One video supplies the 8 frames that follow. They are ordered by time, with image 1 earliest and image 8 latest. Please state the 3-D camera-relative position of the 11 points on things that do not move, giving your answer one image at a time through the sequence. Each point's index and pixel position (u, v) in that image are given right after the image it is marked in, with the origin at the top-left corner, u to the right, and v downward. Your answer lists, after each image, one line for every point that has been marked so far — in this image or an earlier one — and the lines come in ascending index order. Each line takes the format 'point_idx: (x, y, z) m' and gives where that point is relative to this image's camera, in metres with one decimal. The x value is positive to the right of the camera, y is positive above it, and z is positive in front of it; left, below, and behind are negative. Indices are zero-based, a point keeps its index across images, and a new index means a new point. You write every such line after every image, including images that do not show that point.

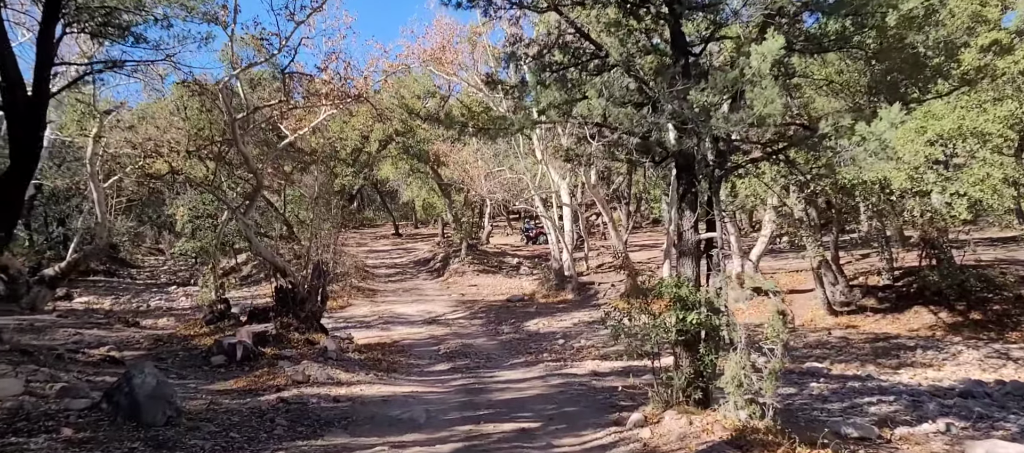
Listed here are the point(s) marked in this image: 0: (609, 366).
0: (+1.5, -2.1, +14.3) m
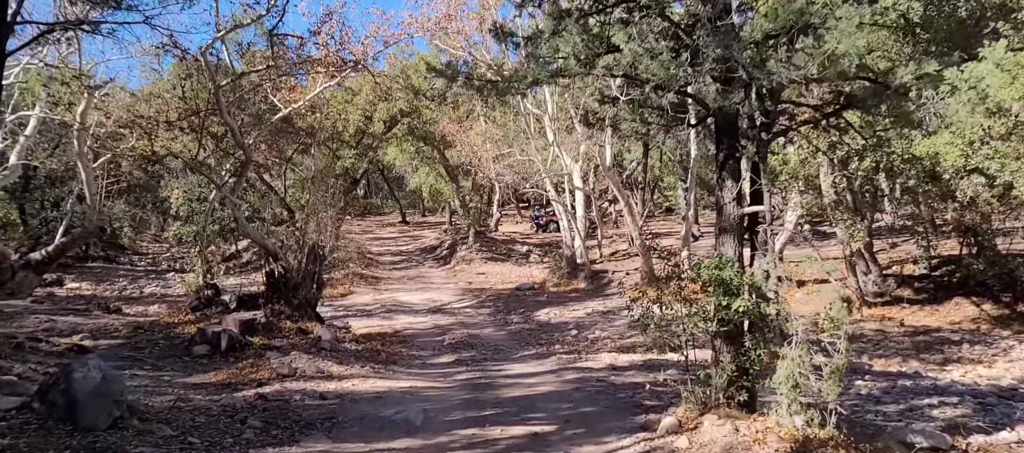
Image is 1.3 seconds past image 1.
0: (+1.6, -1.8, +13.0) m
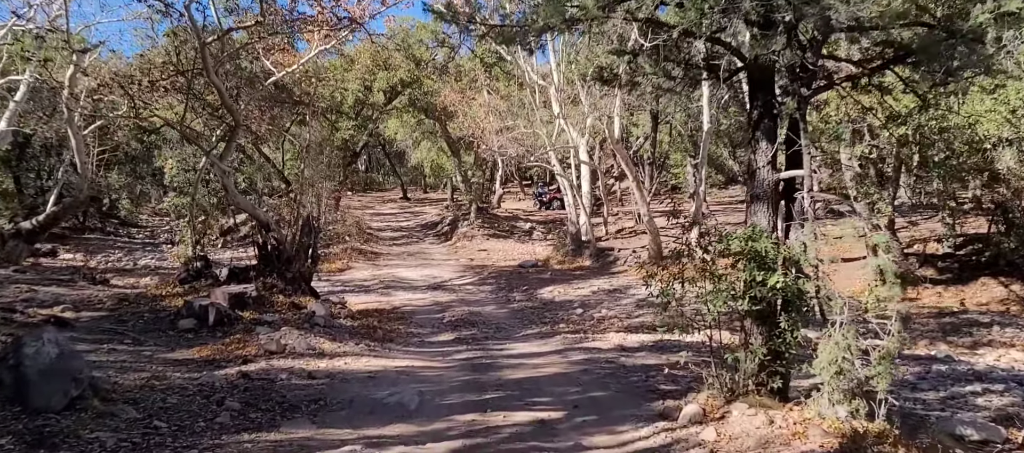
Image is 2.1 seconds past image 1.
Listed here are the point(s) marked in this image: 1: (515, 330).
0: (+1.6, -1.5, +12.3) m
1: (+0.1, -1.6, +14.7) m
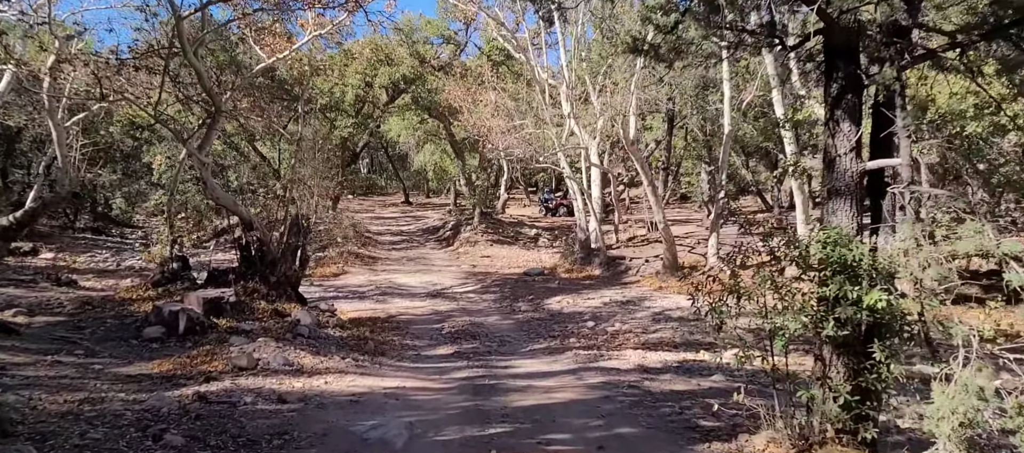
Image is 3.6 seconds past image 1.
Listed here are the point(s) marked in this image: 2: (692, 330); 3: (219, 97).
0: (+1.7, -1.5, +10.9) m
1: (+0.1, -1.7, +13.2) m
2: (+2.5, -1.4, +13.2) m
3: (-4.3, +1.9, +13.7) m
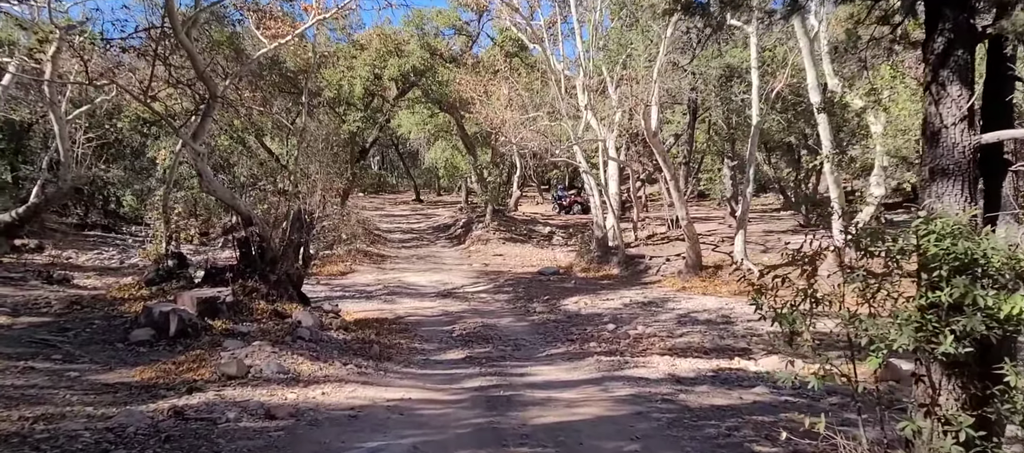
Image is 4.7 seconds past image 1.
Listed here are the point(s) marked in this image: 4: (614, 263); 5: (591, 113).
0: (+1.9, -1.5, +9.9) m
1: (+0.3, -1.6, +12.3) m
2: (+2.7, -1.4, +12.2) m
3: (-4.0, +1.9, +12.8) m
4: (+2.2, -0.8, +19.9) m
5: (+1.7, +2.4, +19.9) m
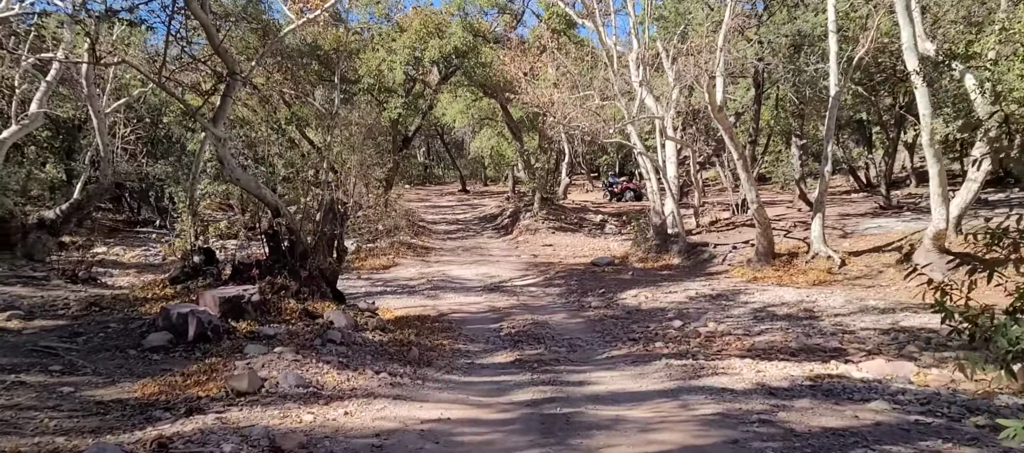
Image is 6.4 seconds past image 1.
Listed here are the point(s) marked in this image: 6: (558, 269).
0: (+2.4, -1.3, +8.5) m
1: (+1.0, -1.4, +10.9) m
2: (+3.3, -1.2, +10.7) m
3: (-3.4, +2.0, +11.6) m
4: (+3.2, -0.5, +18.4) m
5: (+2.6, +2.7, +18.4) m
6: (+0.9, -0.8, +18.6) m
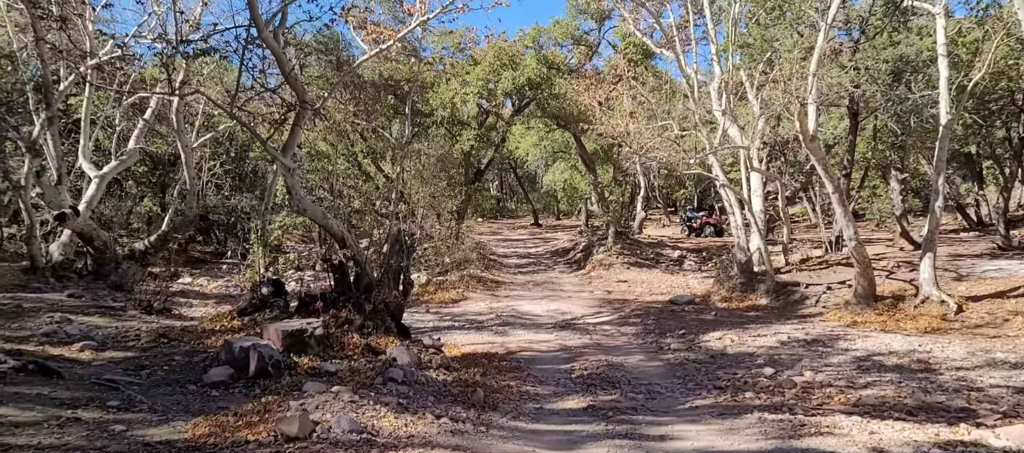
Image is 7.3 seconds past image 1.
0: (+3.0, -1.6, +7.3) m
1: (+1.7, -1.8, +9.9) m
2: (+4.1, -1.6, +9.5) m
3: (-2.5, +1.7, +11.0) m
4: (+4.5, -1.2, +17.2) m
5: (+4.0, +2.0, +17.3) m
6: (+2.3, -1.5, +17.5) m
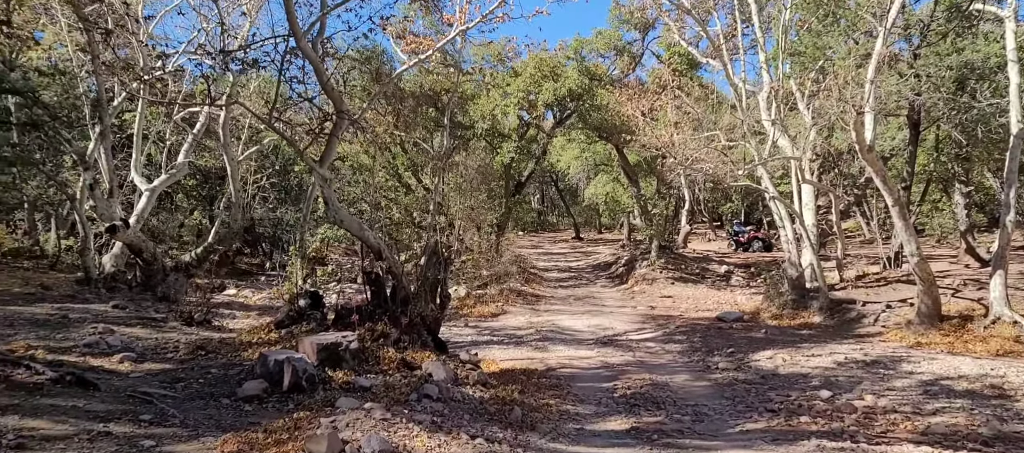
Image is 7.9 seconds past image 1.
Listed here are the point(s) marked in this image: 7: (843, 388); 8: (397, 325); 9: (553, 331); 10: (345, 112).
0: (+3.3, -1.7, +6.6) m
1: (+2.1, -1.9, +9.2) m
2: (+4.5, -1.7, +8.7) m
3: (-2.1, +1.6, +10.5) m
4: (+5.2, -1.4, +16.4) m
5: (+4.8, +1.8, +16.6) m
6: (+3.0, -1.7, +16.9) m
7: (+3.7, -1.8, +10.4) m
8: (-1.5, -1.2, +11.6) m
9: (+0.7, -1.8, +15.9) m
10: (-2.0, +1.4, +10.7) m
